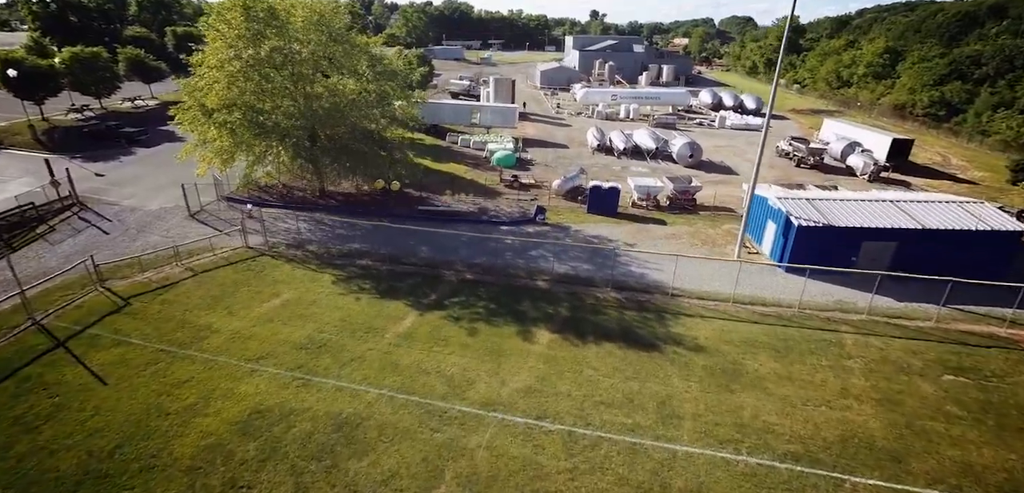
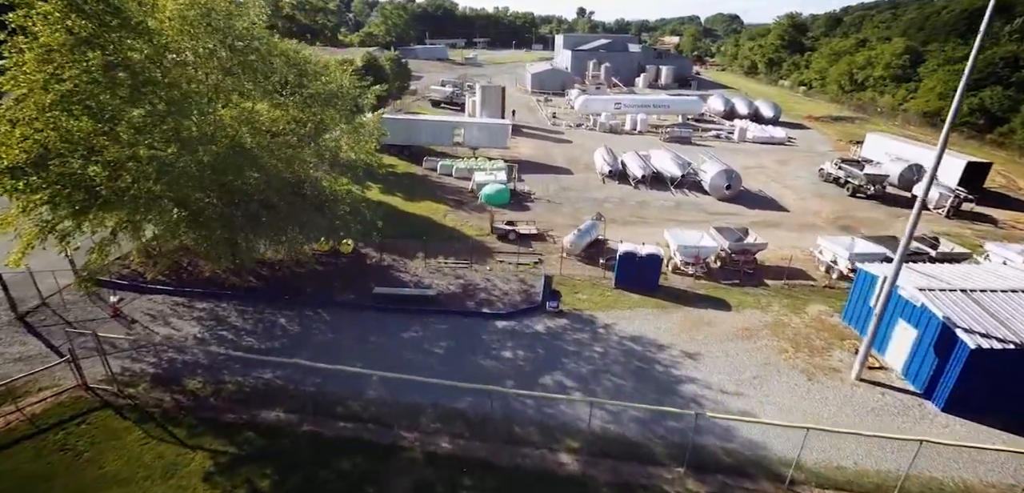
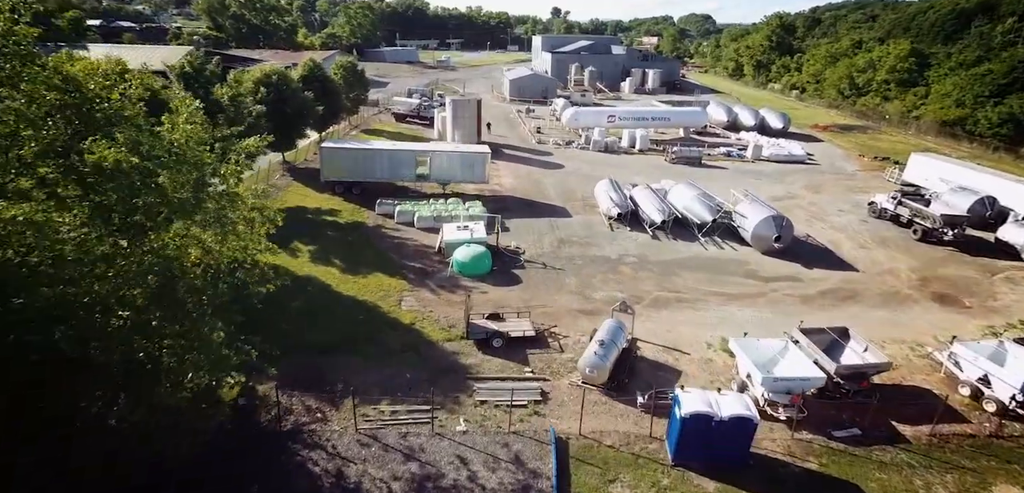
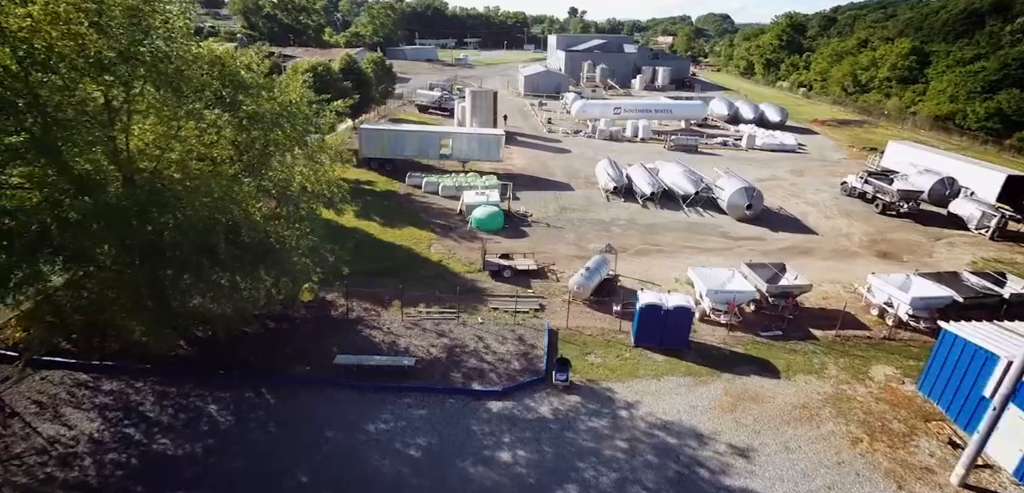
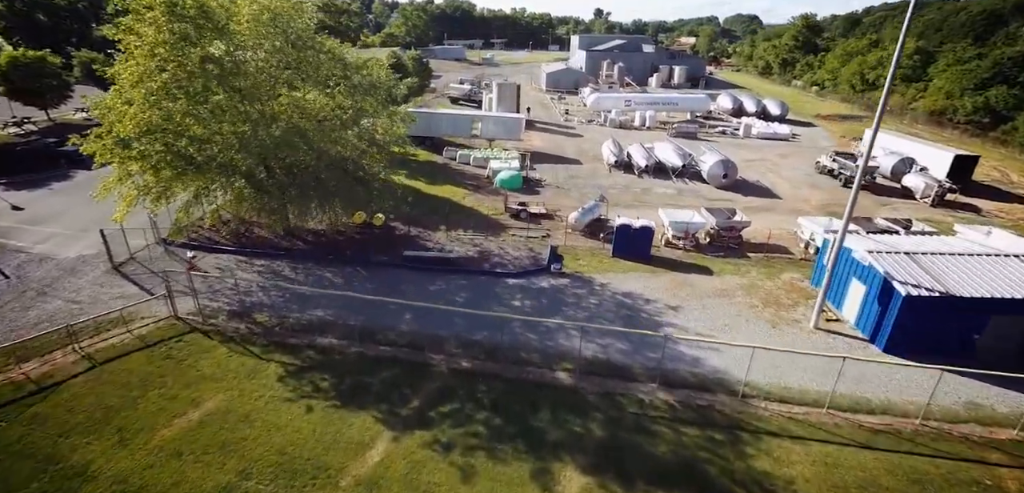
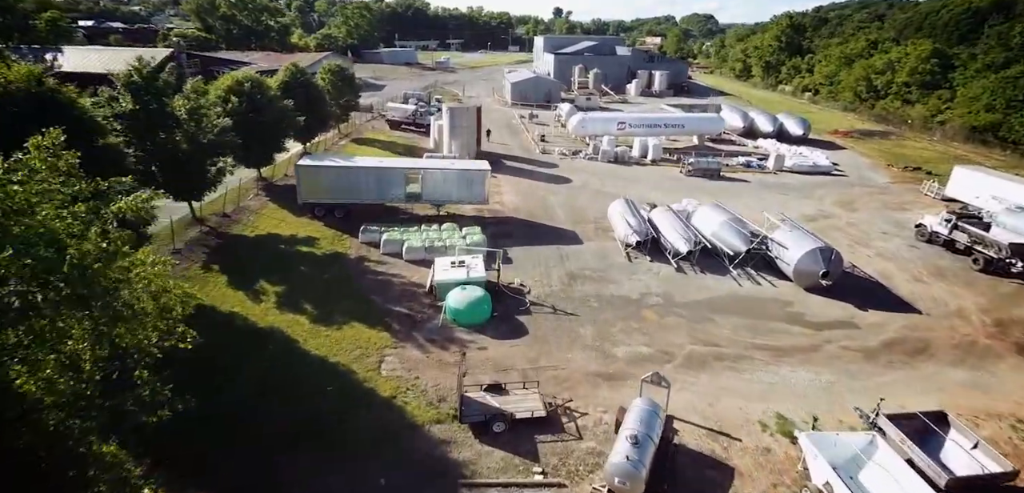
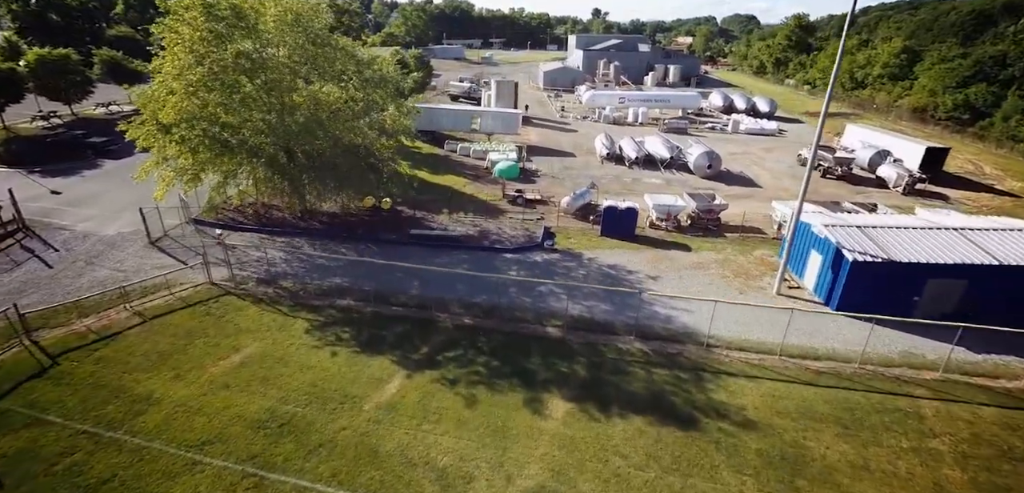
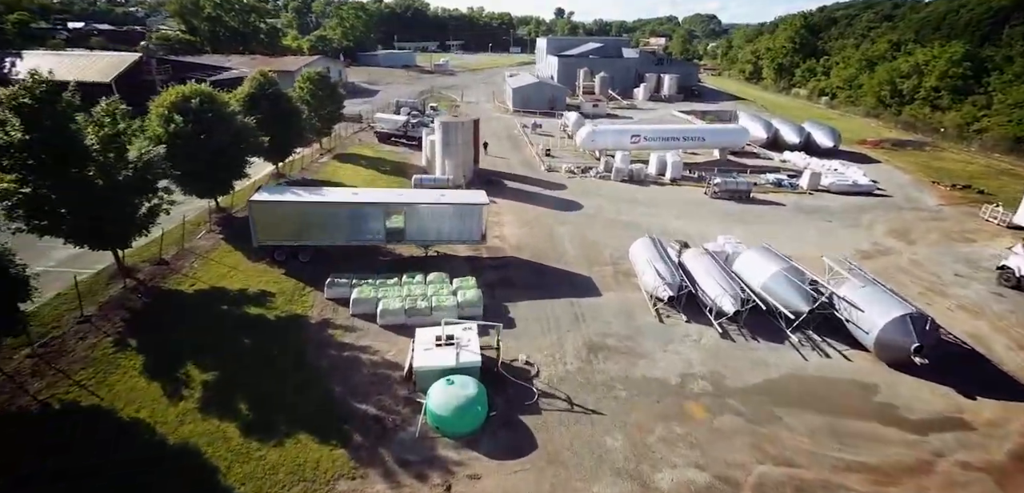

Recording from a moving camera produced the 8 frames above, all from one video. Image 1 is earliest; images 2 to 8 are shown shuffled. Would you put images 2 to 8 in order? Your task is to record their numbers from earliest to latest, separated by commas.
7, 5, 2, 4, 3, 6, 8
